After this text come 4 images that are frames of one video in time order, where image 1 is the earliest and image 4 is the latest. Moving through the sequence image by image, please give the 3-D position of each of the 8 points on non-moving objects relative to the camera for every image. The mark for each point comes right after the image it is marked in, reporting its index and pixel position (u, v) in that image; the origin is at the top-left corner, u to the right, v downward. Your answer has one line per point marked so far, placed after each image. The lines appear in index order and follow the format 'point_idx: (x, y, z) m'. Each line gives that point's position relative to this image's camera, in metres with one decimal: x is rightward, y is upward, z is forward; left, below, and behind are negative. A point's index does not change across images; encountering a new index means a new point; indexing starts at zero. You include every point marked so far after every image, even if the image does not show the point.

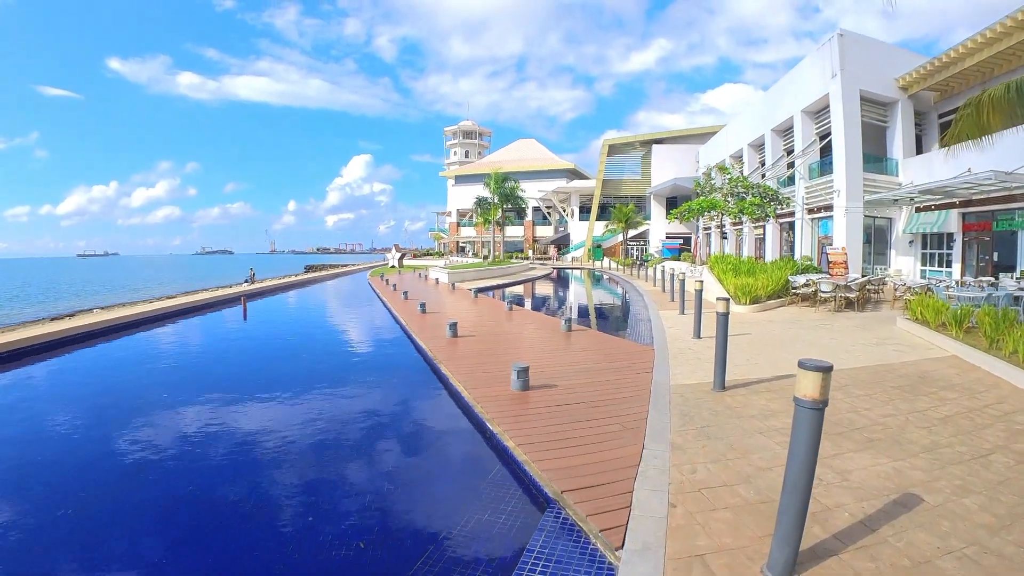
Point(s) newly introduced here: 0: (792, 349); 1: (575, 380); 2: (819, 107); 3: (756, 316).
0: (+4.1, -0.9, +7.7) m
1: (+0.5, -0.8, +4.8) m
2: (+11.2, +6.8, +19.7) m
3: (+5.8, -0.6, +12.5) m
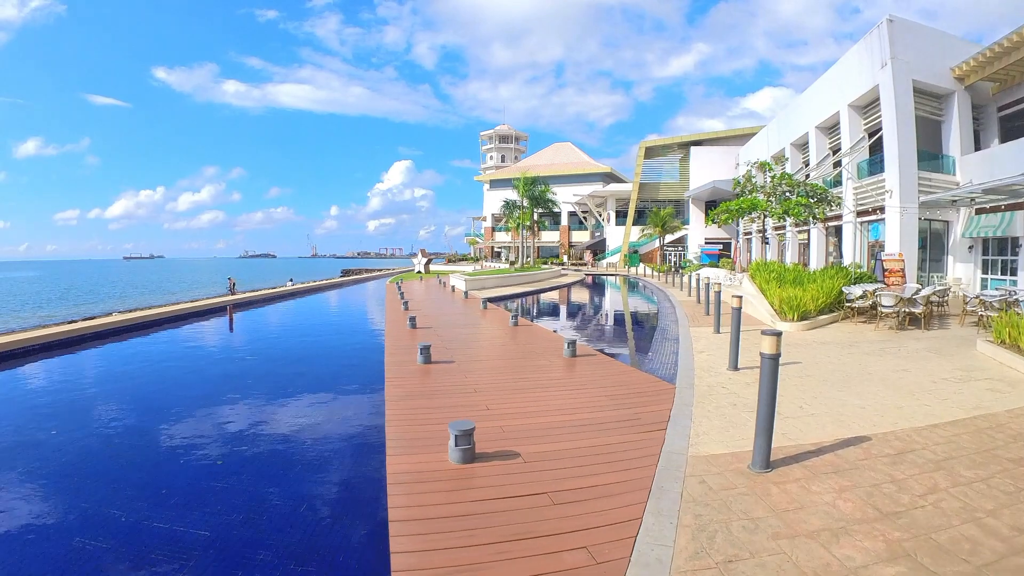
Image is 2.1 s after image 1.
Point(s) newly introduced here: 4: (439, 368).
0: (+3.9, -1.1, +6.1) m
1: (+0.2, -1.0, +3.4) m
2: (+12.0, +6.3, +17.7) m
3: (+6.0, -0.9, +10.8) m
4: (-0.8, -0.9, +5.9) m
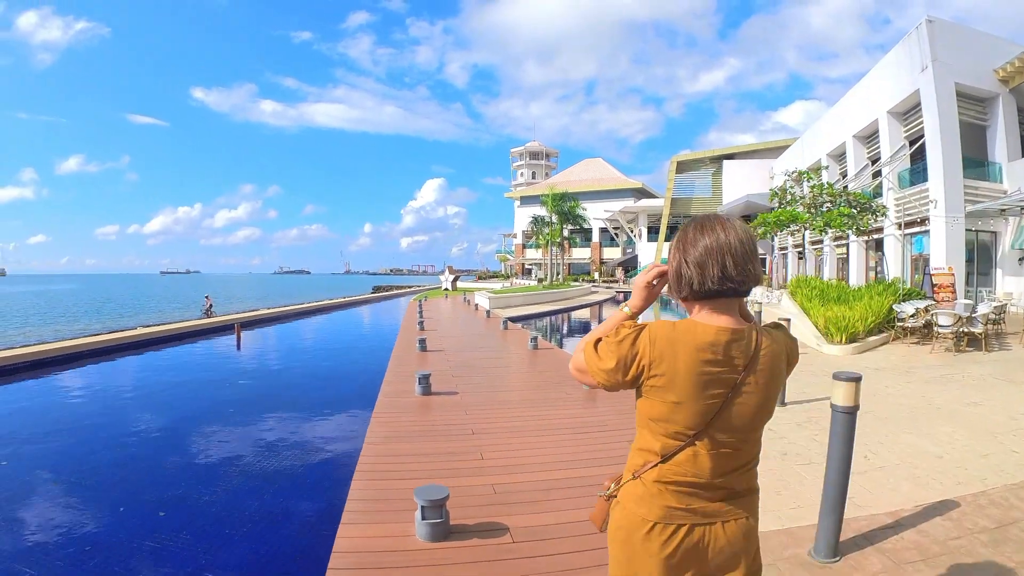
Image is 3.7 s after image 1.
0: (+4.0, -1.4, +5.2) m
1: (+0.2, -1.2, +2.7) m
2: (+12.8, +5.7, +16.5) m
3: (+6.4, -1.3, +9.8) m
4: (-0.7, -1.1, +5.3) m
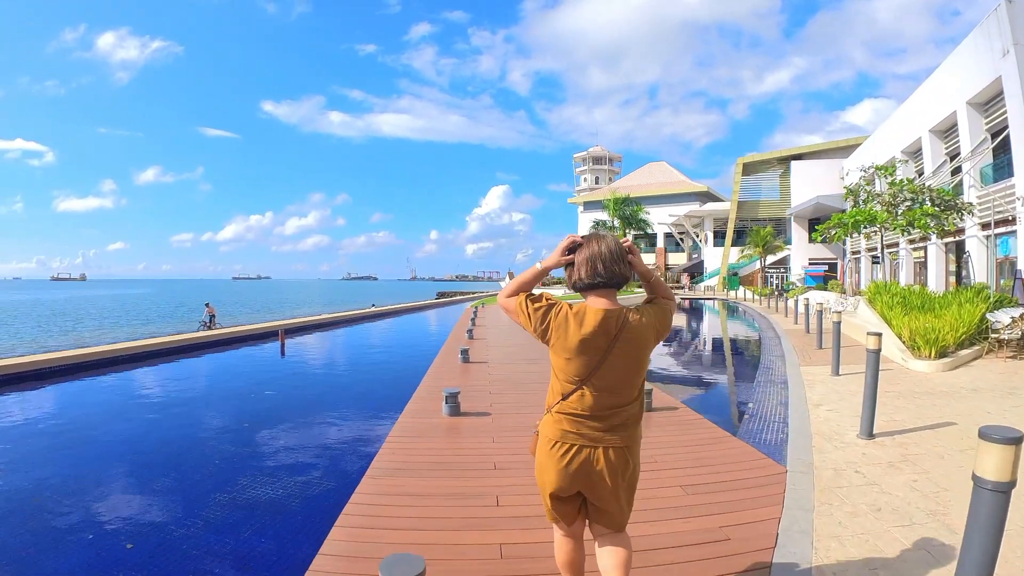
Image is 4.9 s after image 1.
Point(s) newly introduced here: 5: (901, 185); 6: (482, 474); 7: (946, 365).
0: (+4.3, -1.5, +4.1) m
1: (+0.2, -1.2, +2.1) m
2: (+14.4, +5.4, +14.4) m
3: (+7.2, -1.5, +8.4) m
4: (-0.4, -1.2, +4.8) m
5: (+11.9, +2.9, +15.3) m
6: (-0.2, -1.2, +3.4) m
7: (+7.5, -1.4, +8.8) m
